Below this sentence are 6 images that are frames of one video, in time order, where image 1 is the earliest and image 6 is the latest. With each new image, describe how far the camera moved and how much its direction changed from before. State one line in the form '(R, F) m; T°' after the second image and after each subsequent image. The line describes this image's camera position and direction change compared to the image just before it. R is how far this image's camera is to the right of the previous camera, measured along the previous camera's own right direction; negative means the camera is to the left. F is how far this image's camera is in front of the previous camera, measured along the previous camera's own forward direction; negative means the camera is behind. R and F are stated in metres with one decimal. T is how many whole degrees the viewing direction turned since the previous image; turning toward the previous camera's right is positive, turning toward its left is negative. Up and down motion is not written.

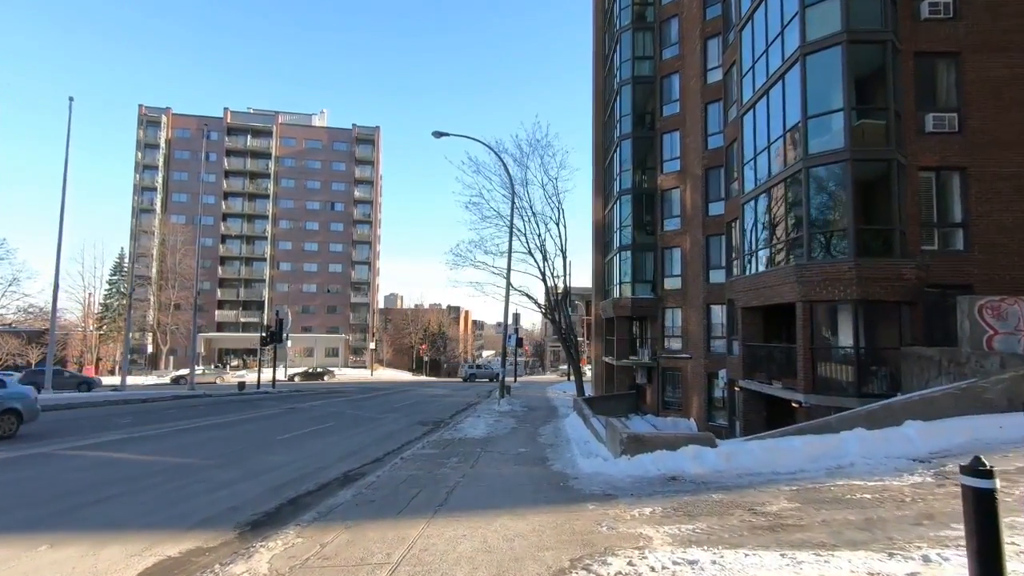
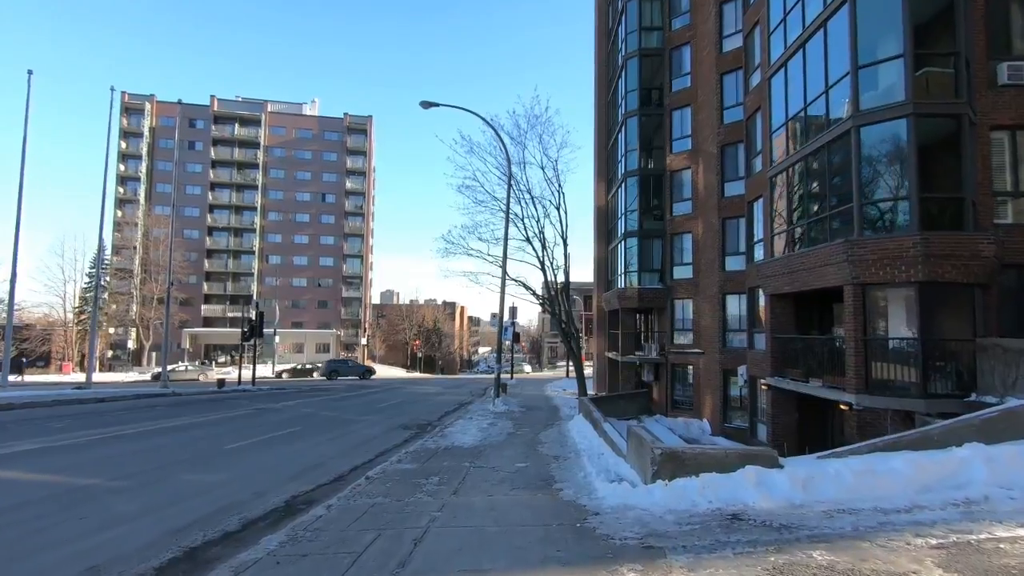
(0.0, +2.3) m; 0°
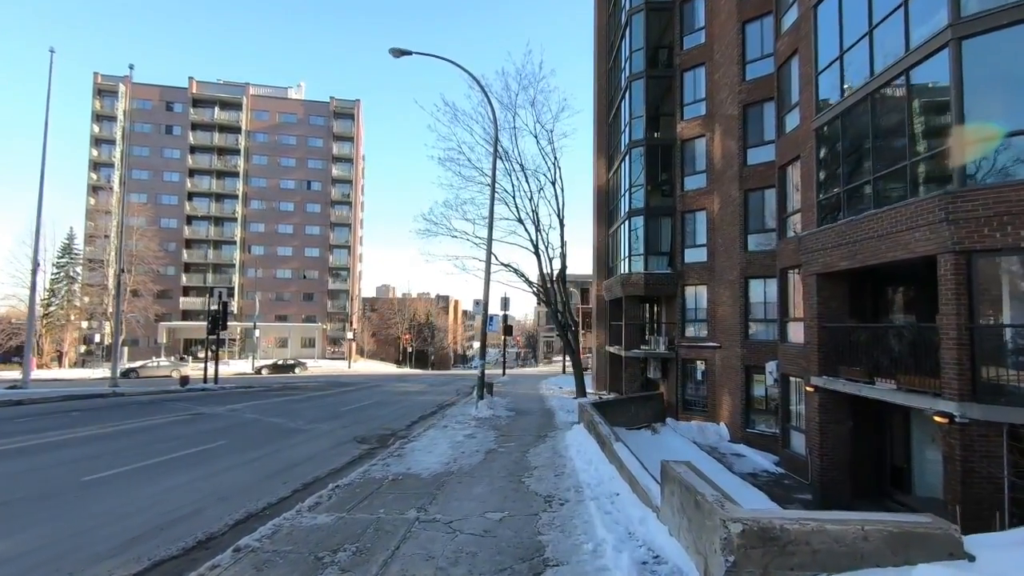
(+0.3, +3.2) m; 0°
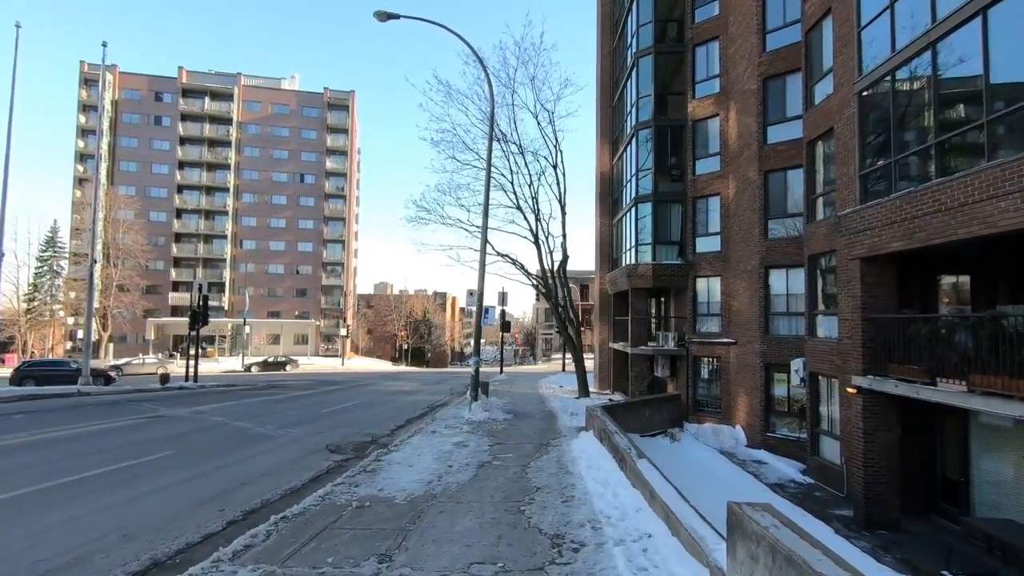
(0.0, +1.7) m; 0°
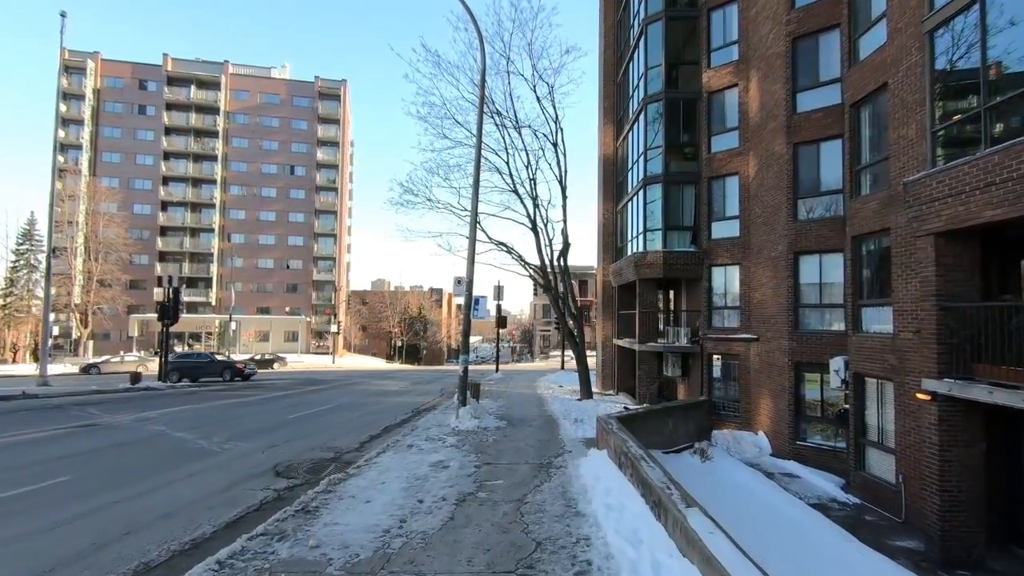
(+0.1, +2.1) m; 0°
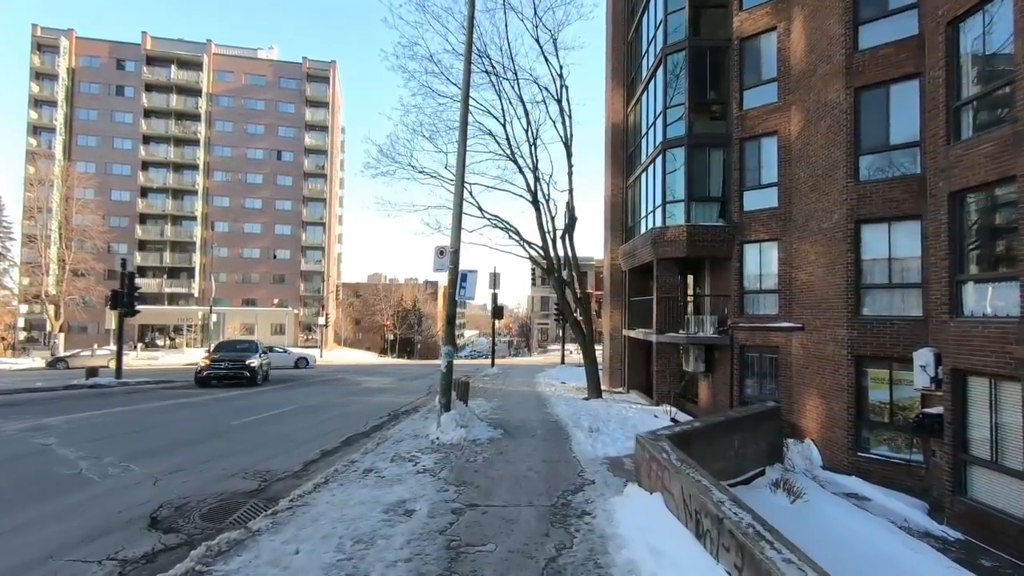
(0.0, +2.9) m; 0°
